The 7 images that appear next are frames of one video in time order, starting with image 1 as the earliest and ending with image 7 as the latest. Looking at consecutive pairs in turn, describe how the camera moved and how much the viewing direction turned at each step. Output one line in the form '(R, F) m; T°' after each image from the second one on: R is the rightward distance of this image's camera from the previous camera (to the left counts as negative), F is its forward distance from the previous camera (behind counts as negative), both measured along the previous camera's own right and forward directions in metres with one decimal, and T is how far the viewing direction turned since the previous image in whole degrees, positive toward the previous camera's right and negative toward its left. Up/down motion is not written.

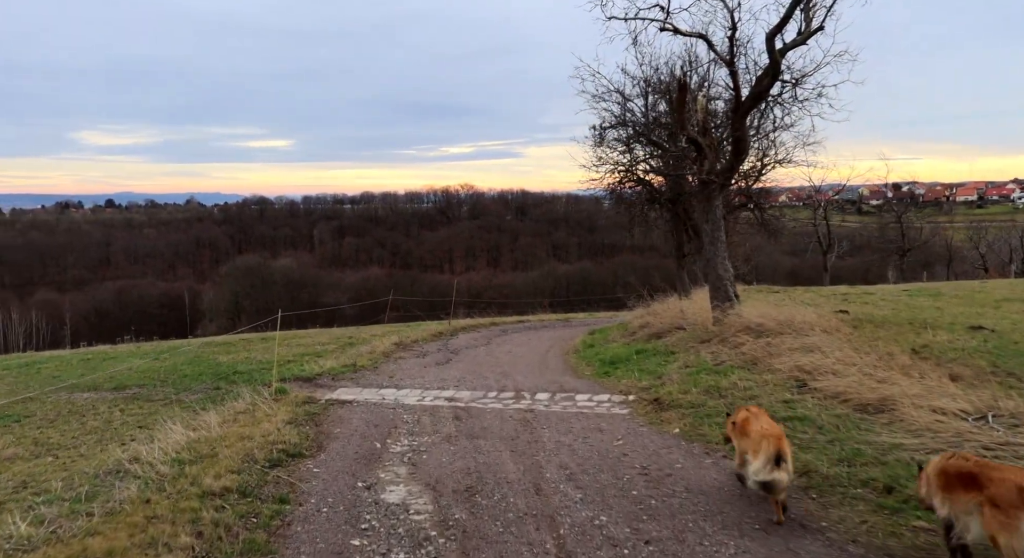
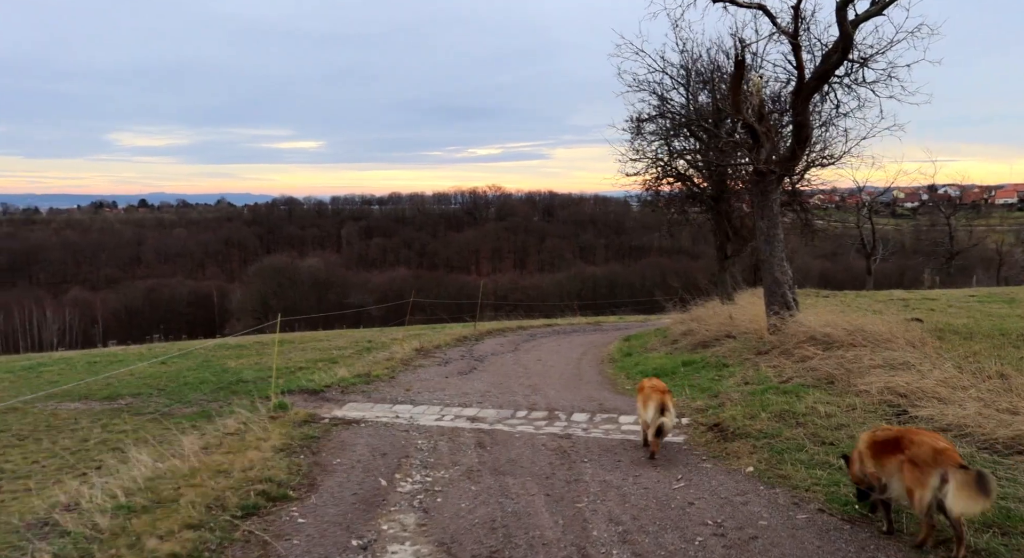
(-0.1, +1.4) m; -2°
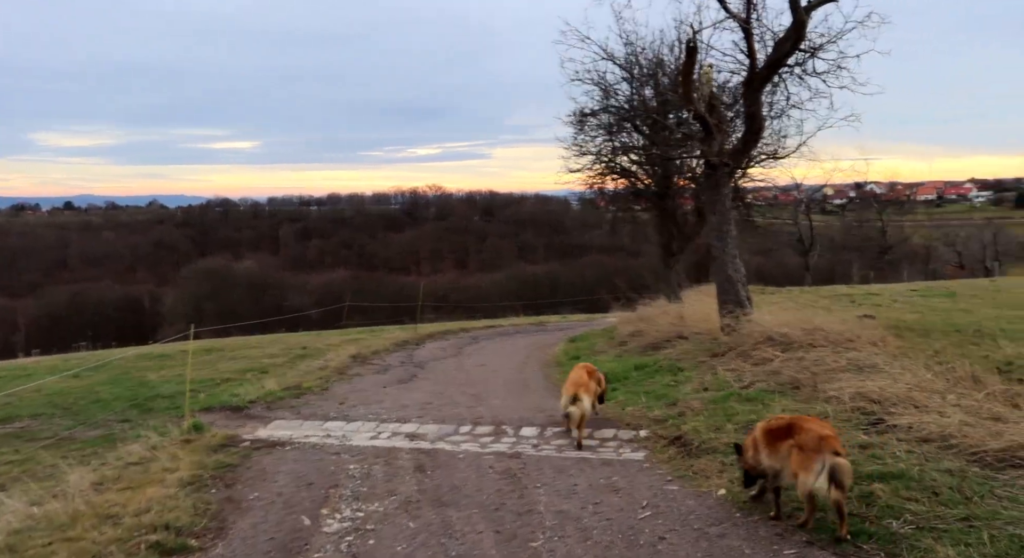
(0.0, +0.8) m; +4°
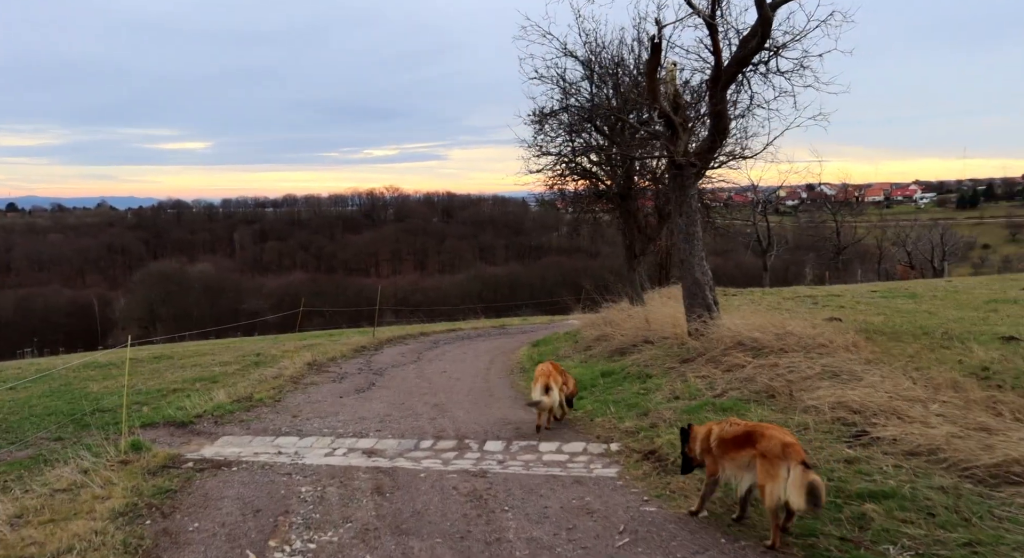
(0.0, +0.4) m; +3°
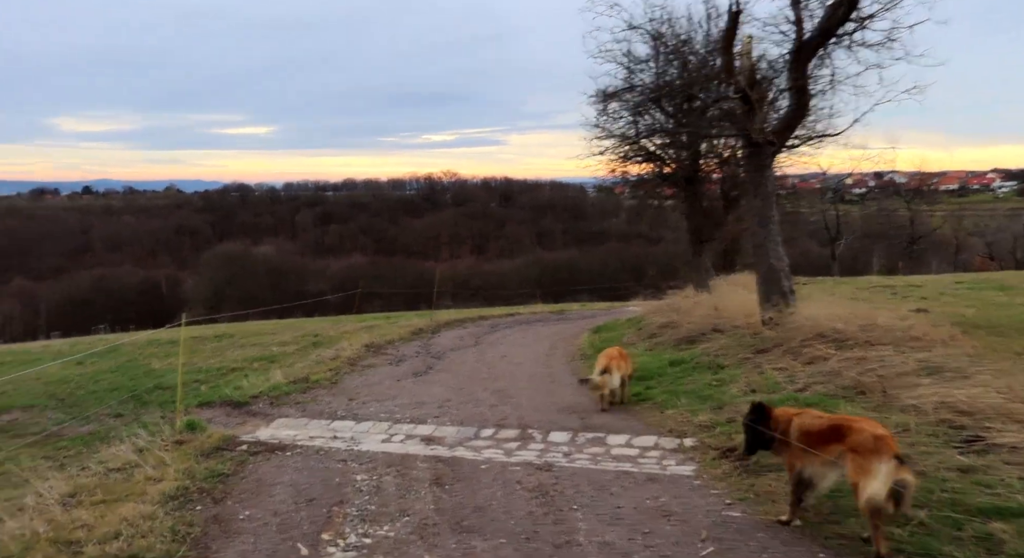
(-0.1, +0.4) m; -4°
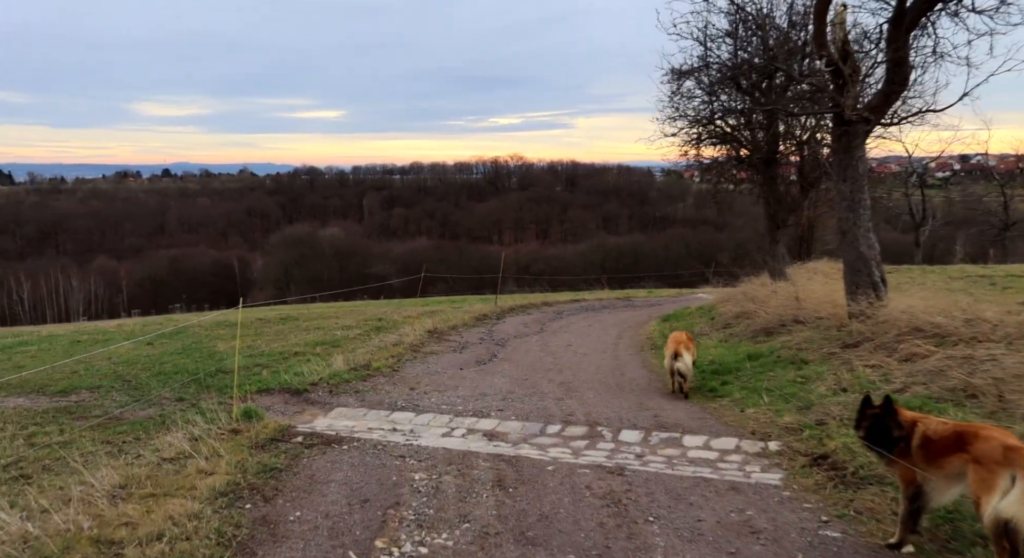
(0.0, +0.5) m; -5°
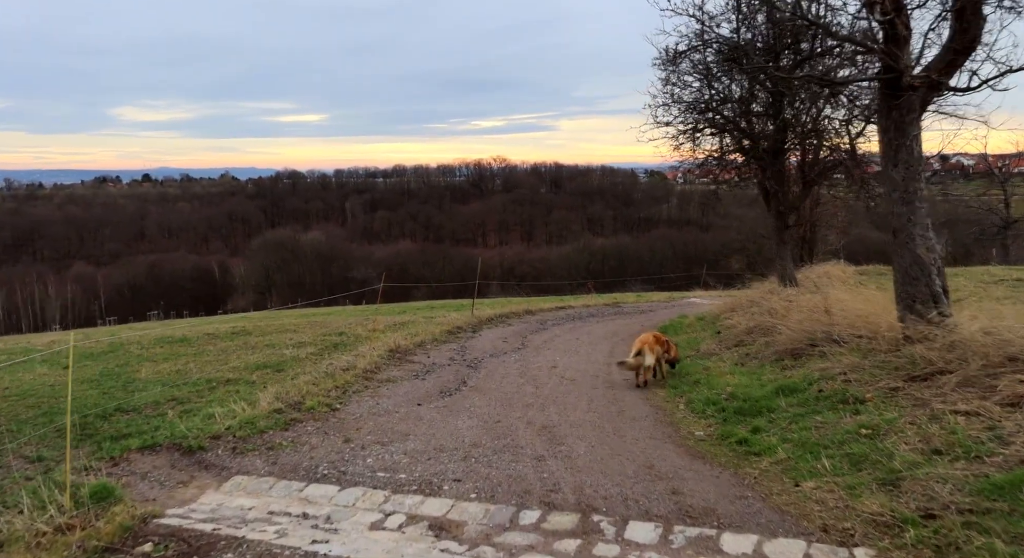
(+0.2, +2.2) m; +1°
